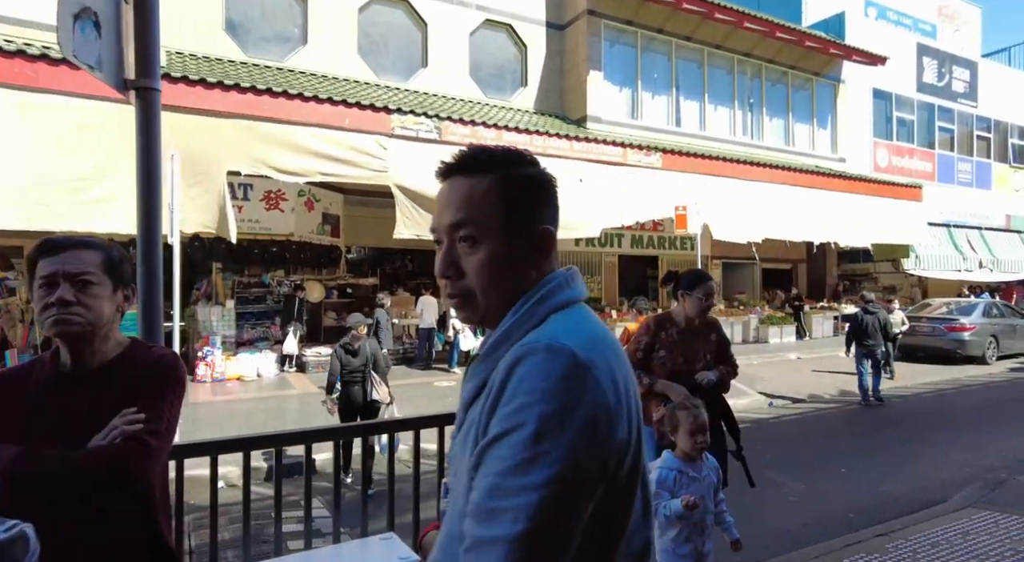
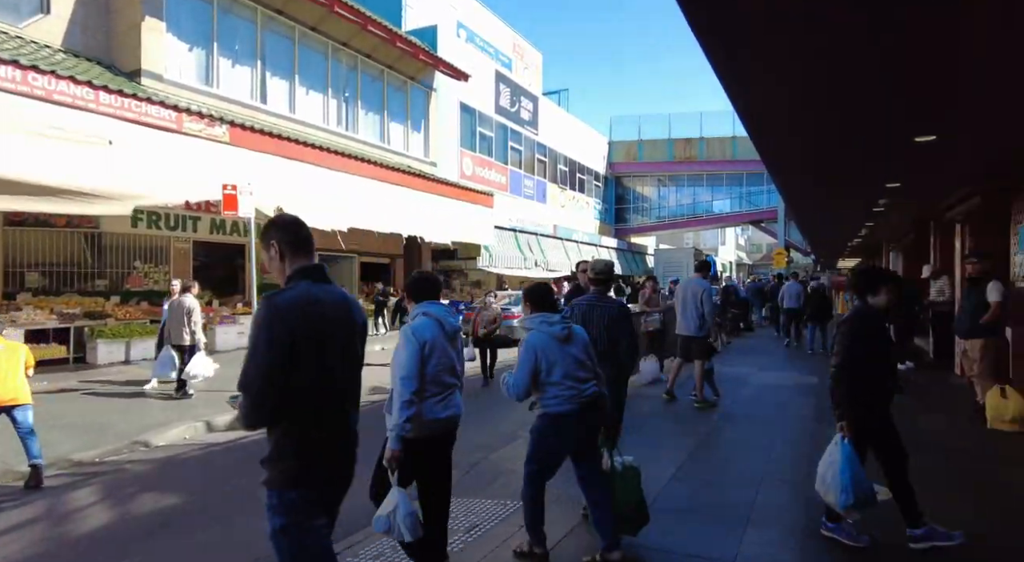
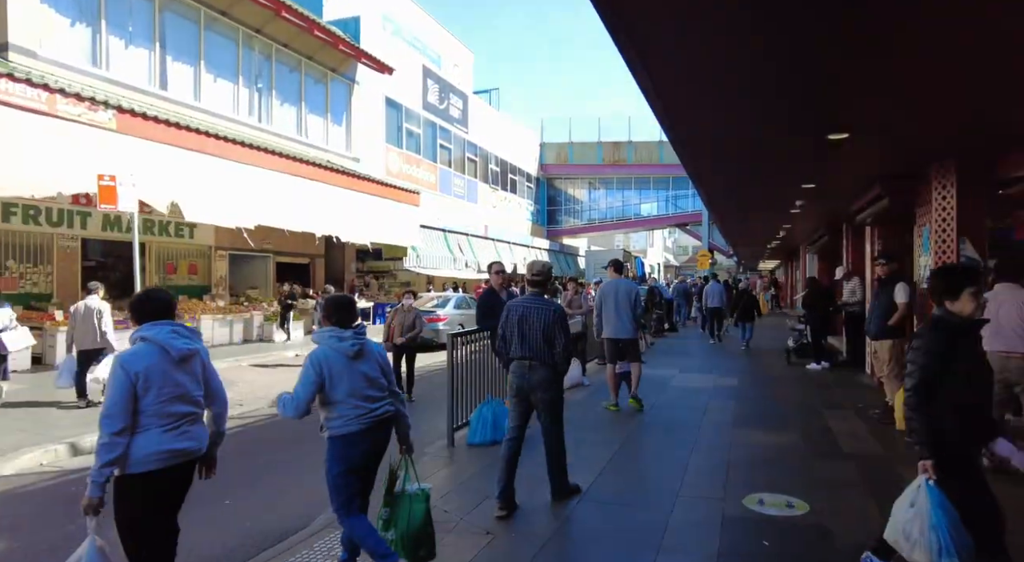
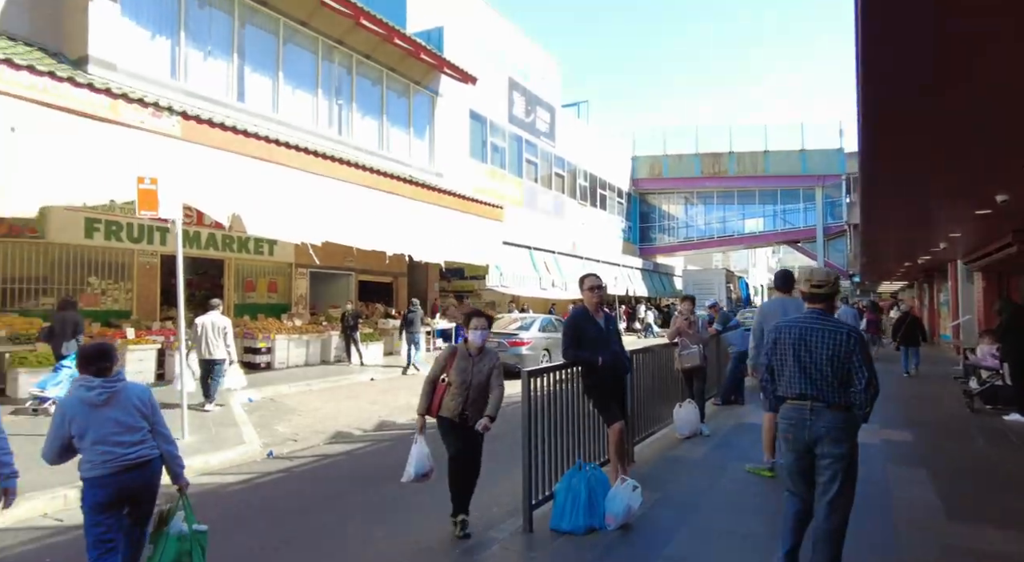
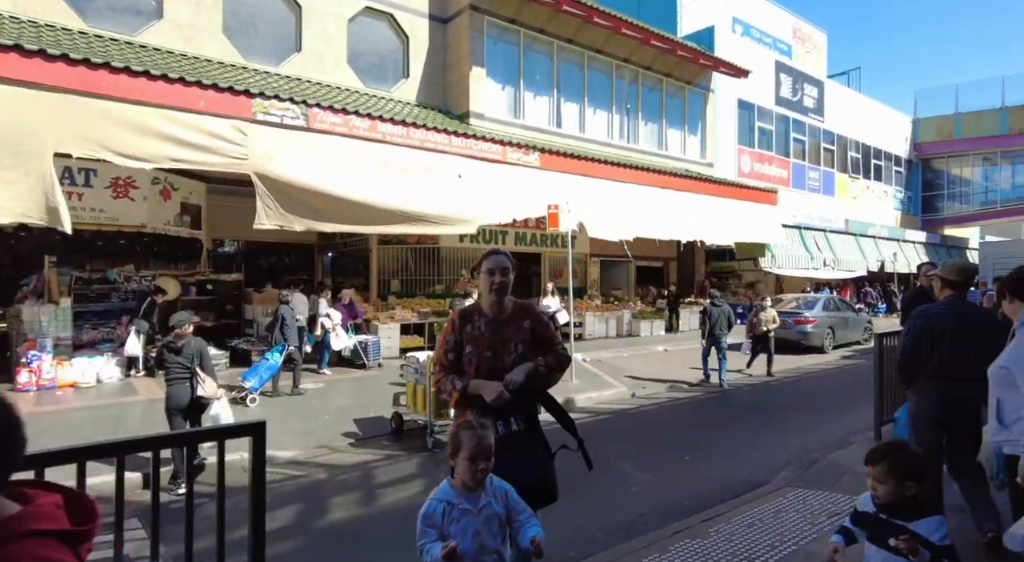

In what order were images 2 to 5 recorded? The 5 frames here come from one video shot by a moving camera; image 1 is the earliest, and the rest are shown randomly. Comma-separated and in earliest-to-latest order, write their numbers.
5, 2, 3, 4
